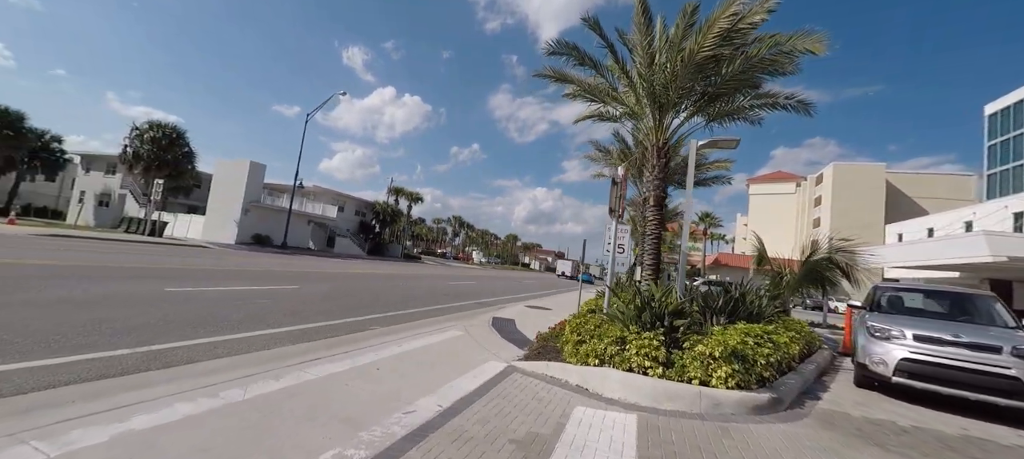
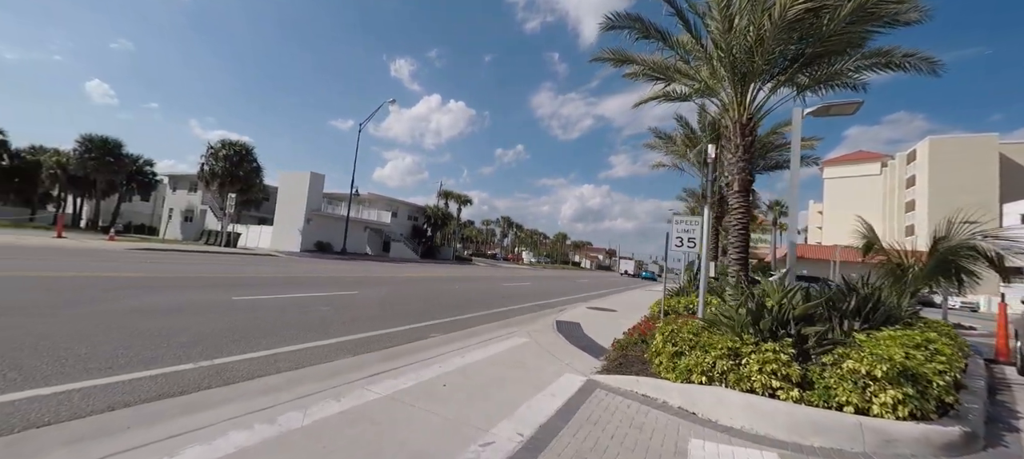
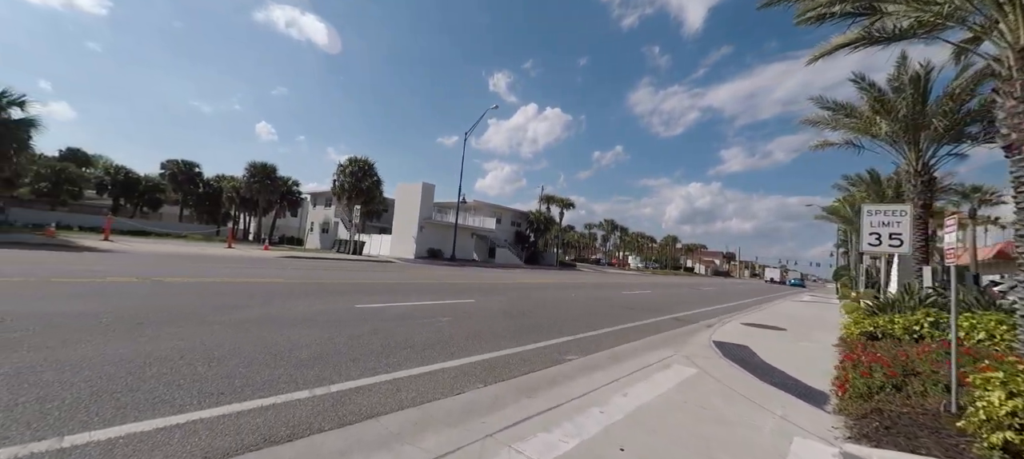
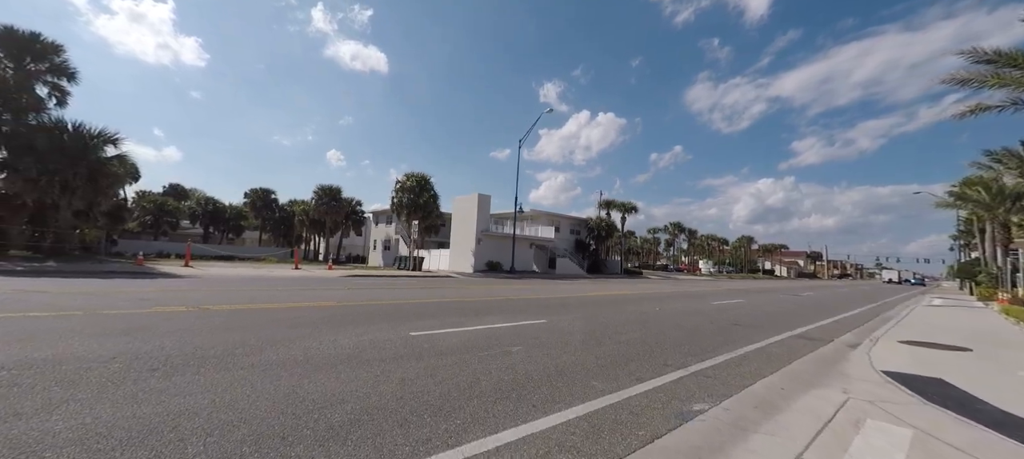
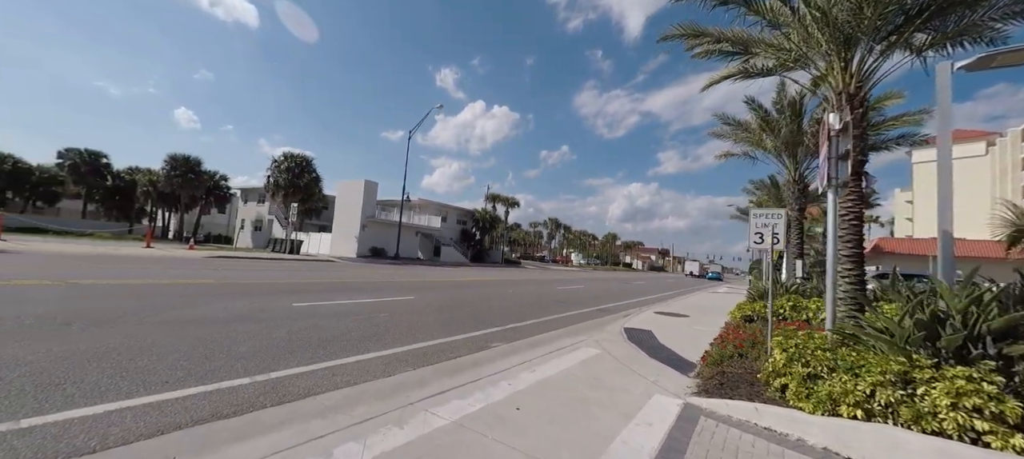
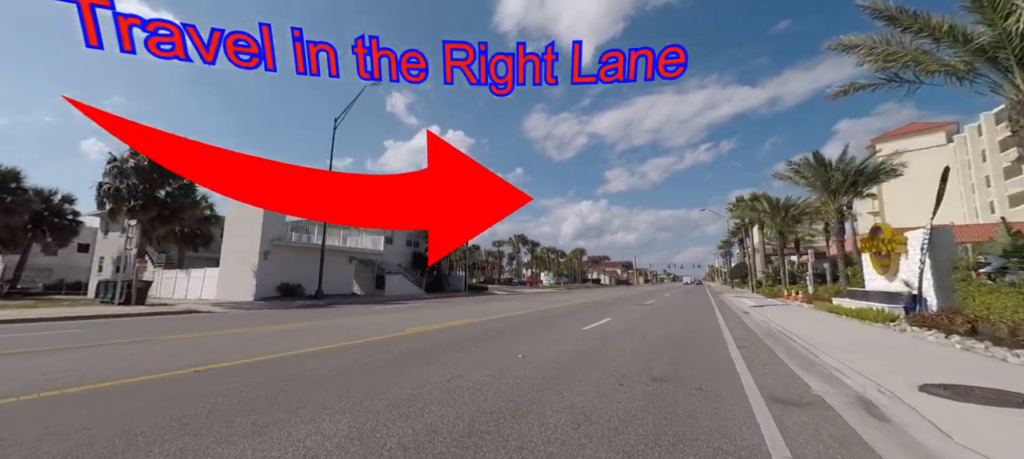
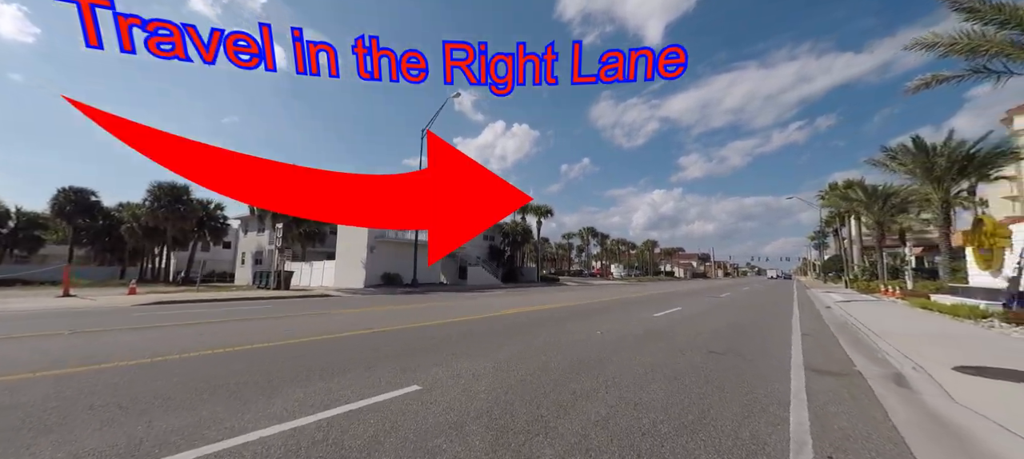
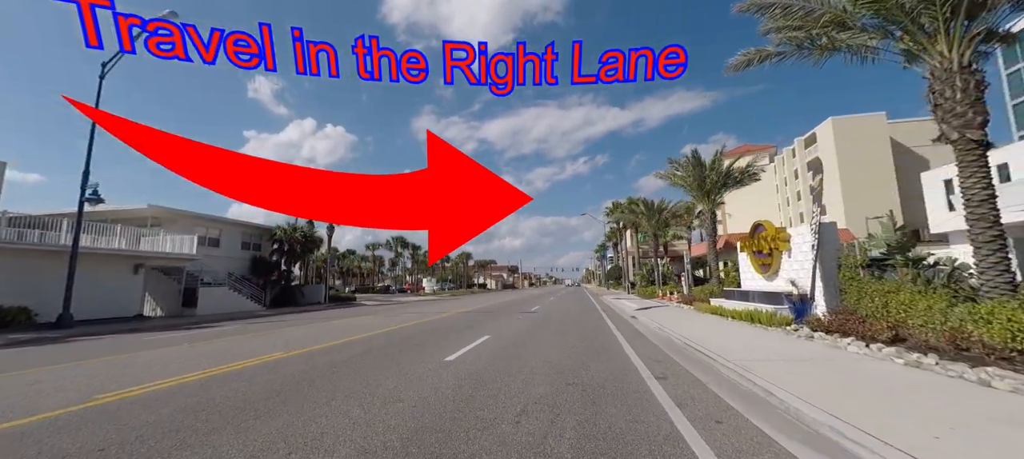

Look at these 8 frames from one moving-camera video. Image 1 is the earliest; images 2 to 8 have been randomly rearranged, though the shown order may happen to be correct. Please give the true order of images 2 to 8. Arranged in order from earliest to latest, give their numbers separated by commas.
2, 5, 3, 4, 7, 6, 8
